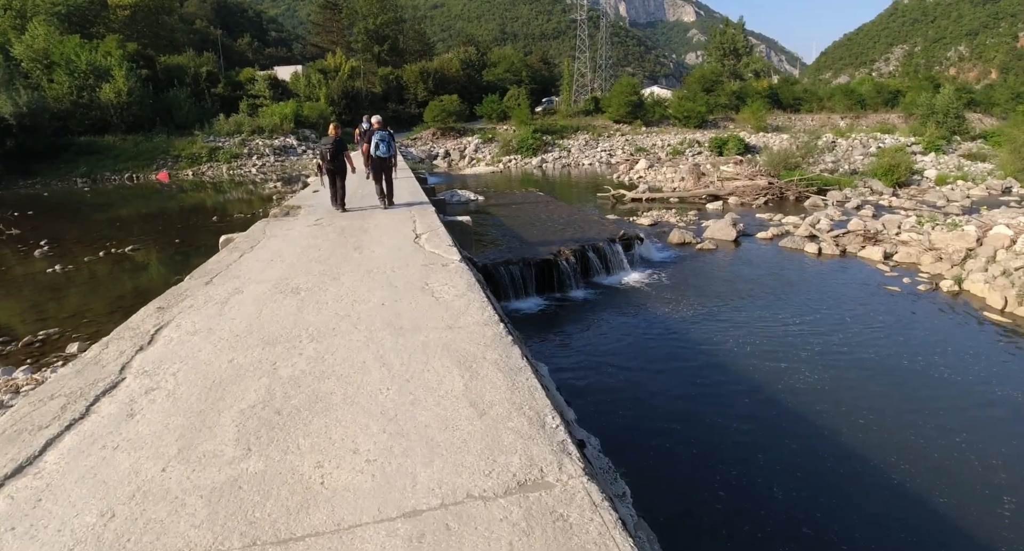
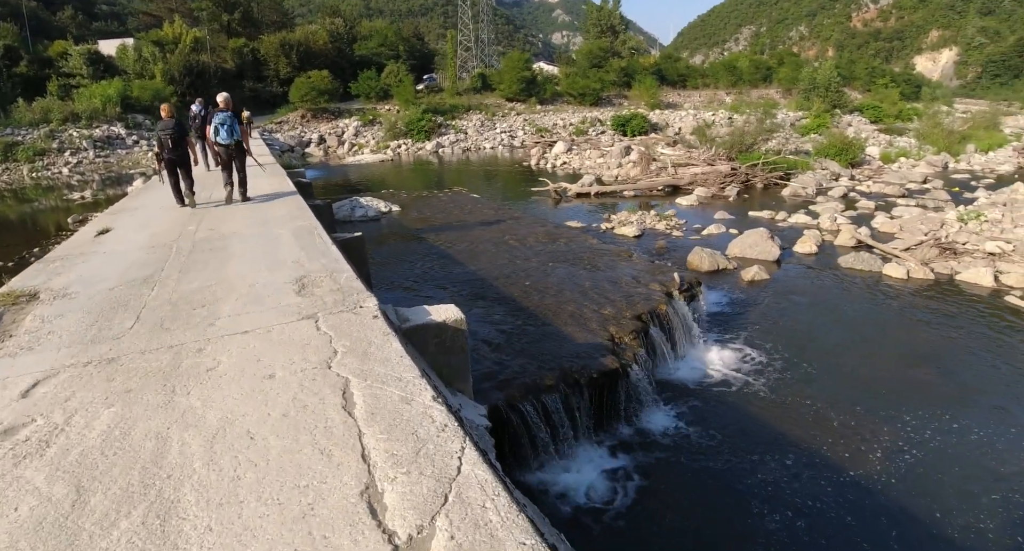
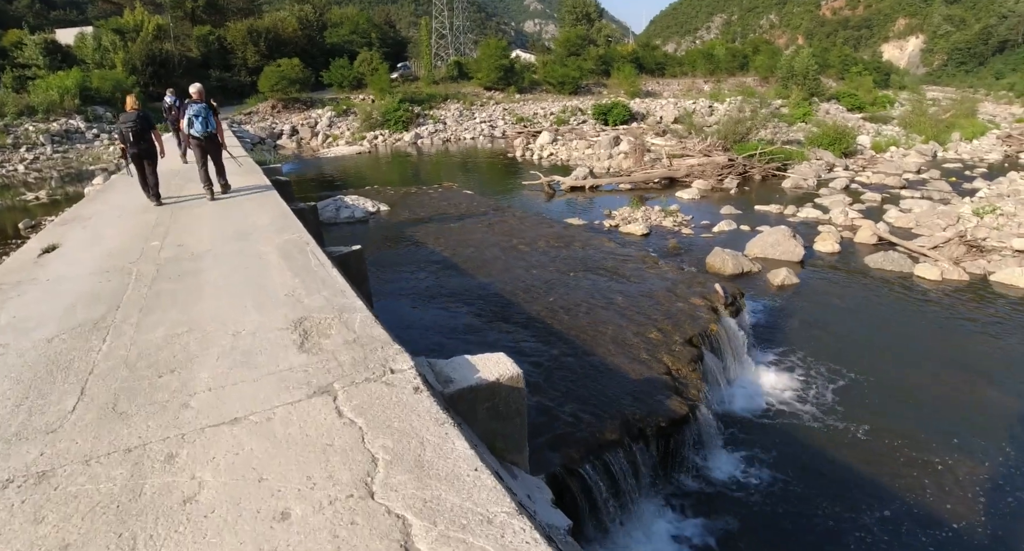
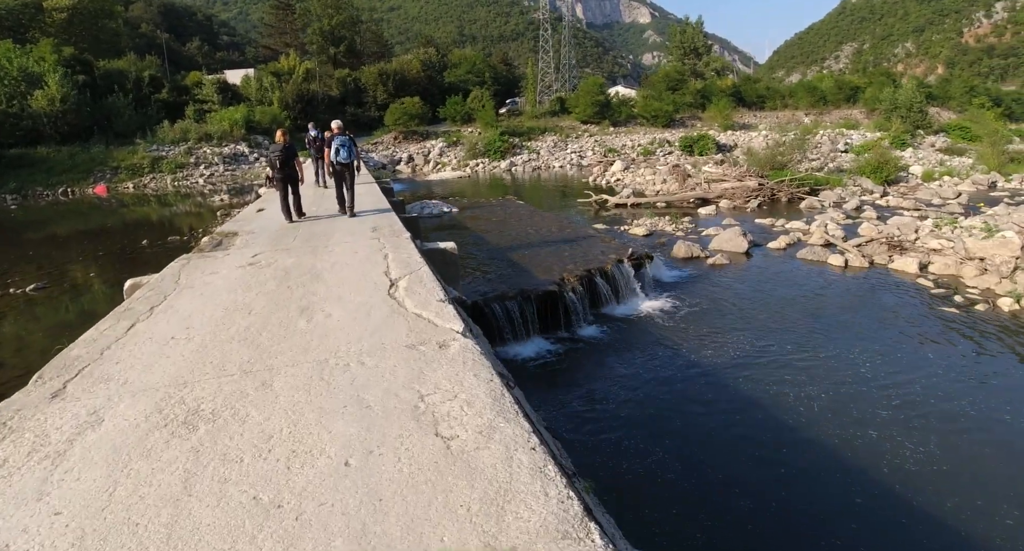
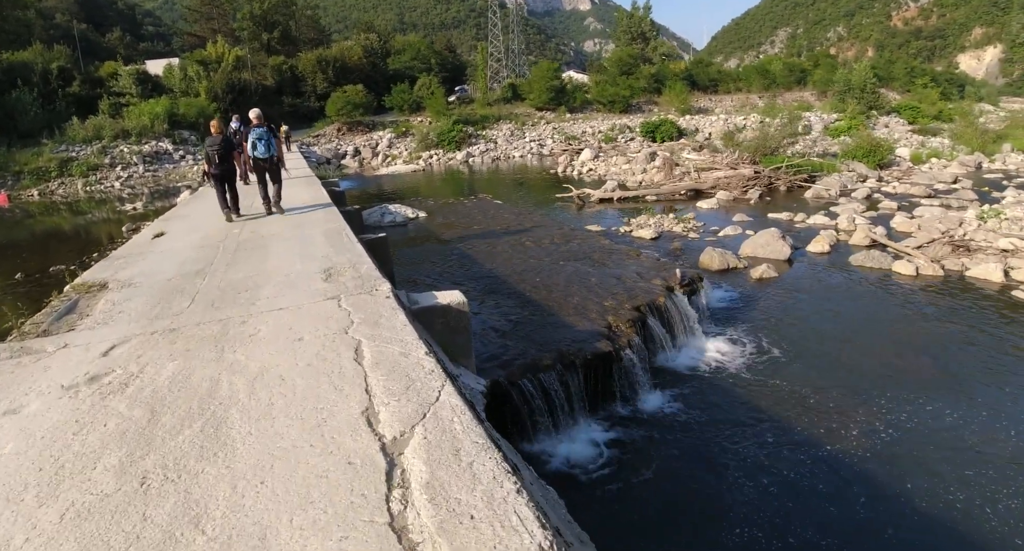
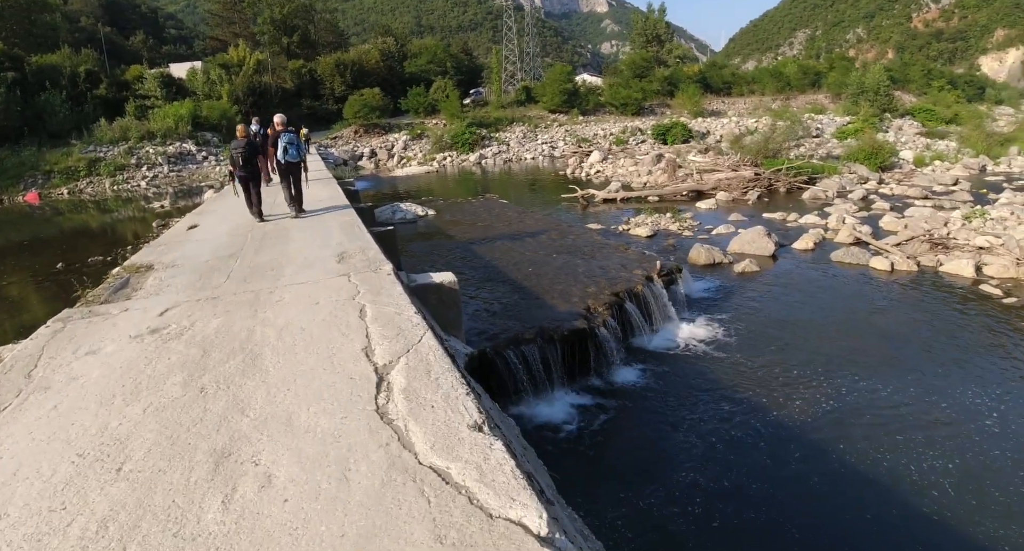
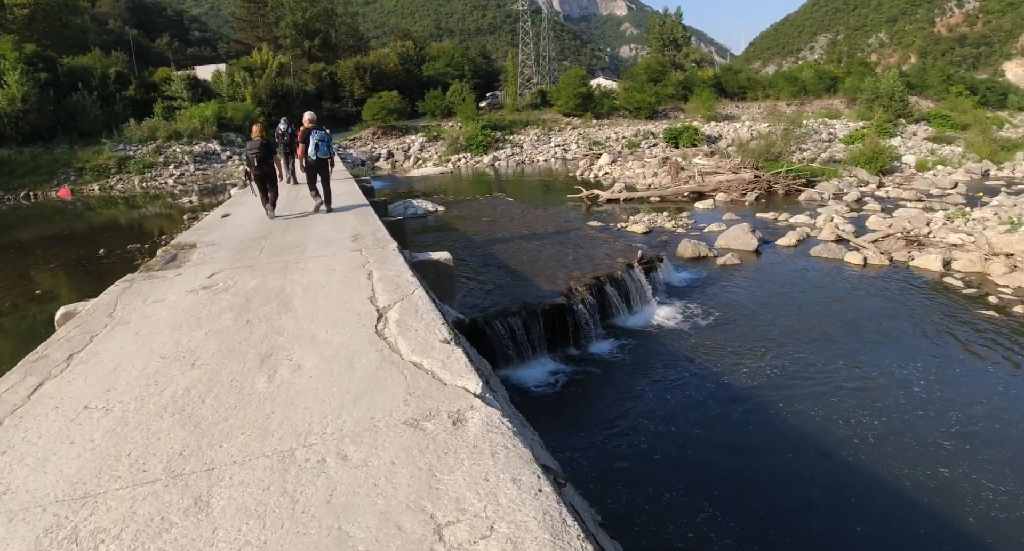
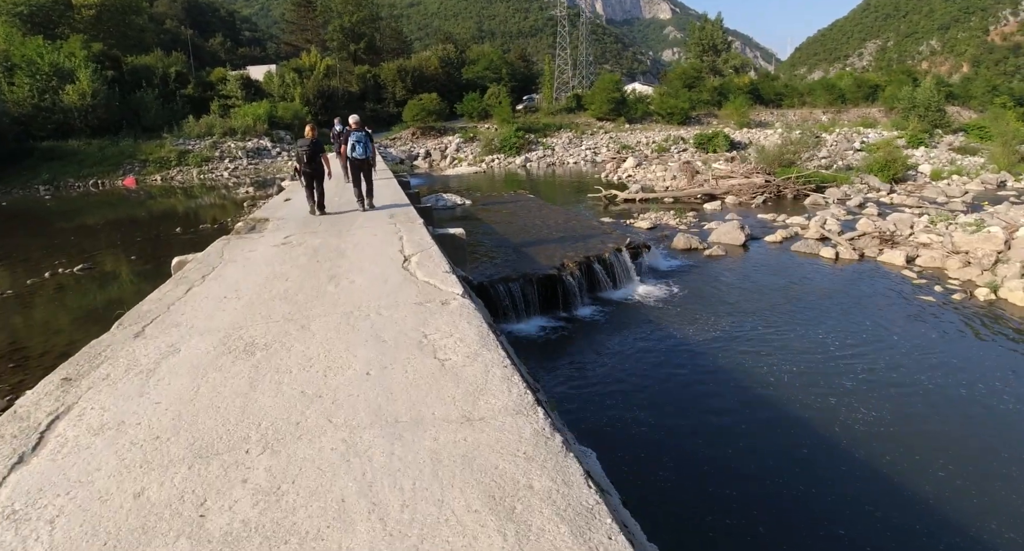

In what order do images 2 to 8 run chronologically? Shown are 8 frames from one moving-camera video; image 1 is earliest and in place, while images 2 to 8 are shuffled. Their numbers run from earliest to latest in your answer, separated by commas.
8, 4, 7, 6, 5, 2, 3
